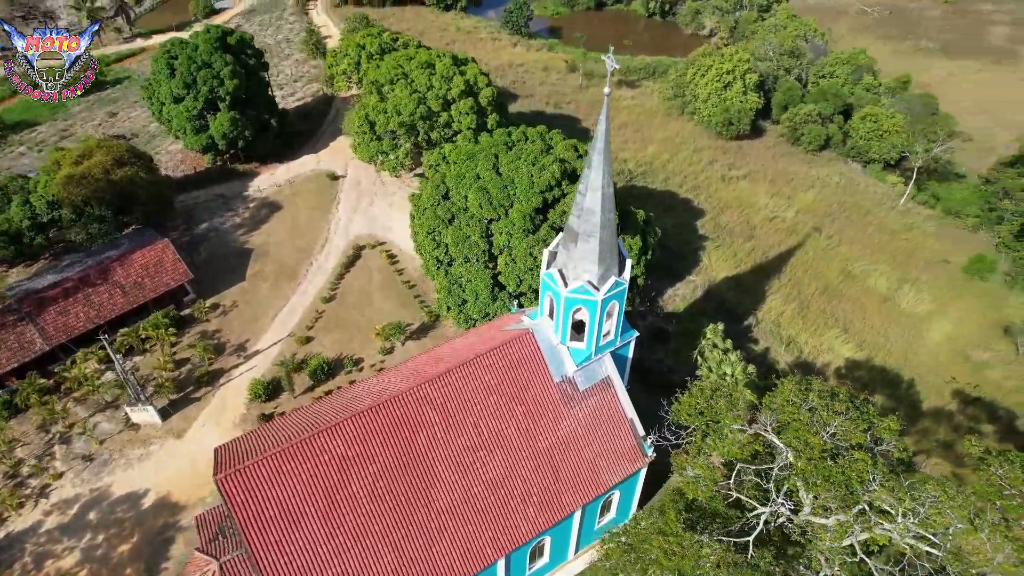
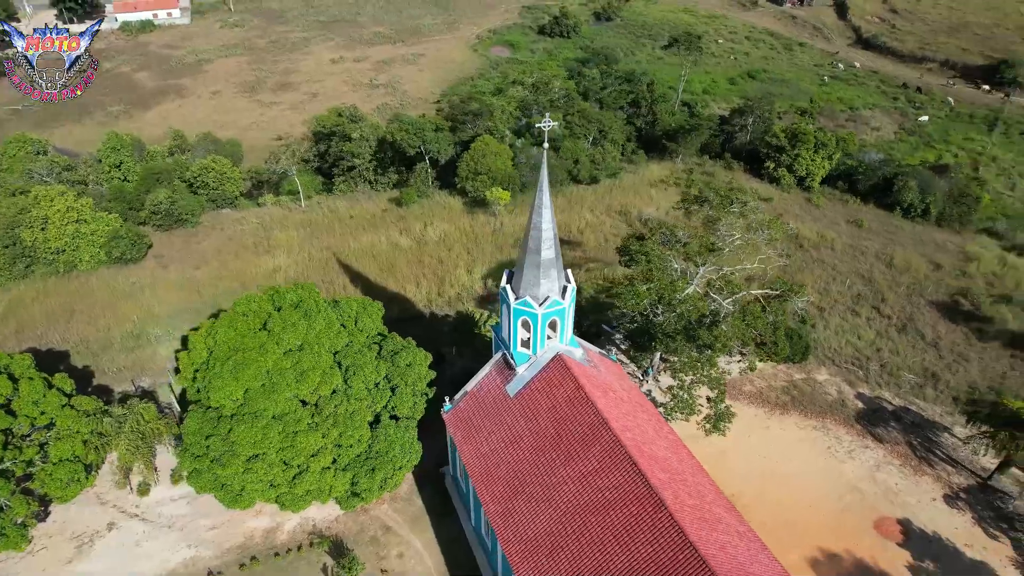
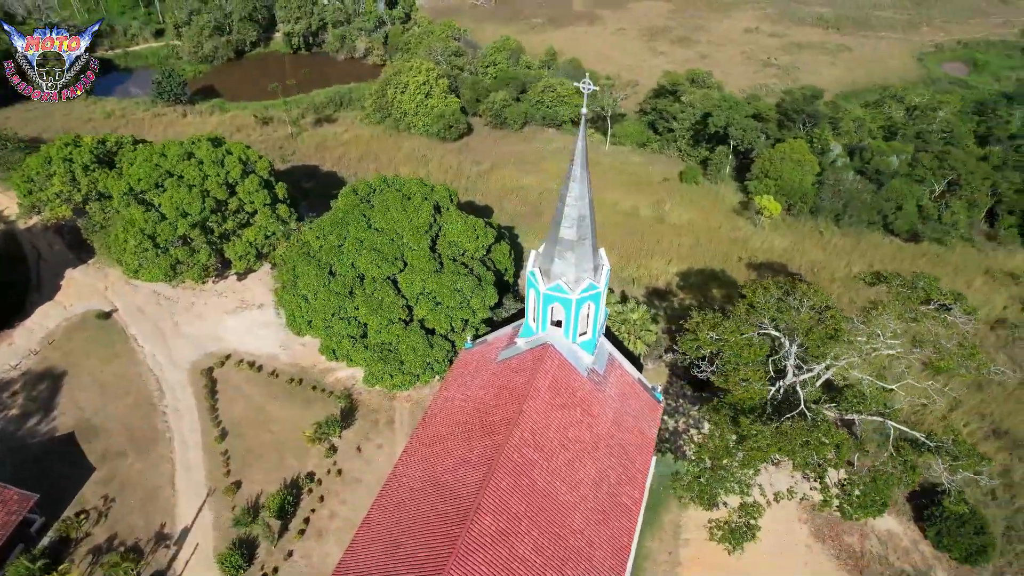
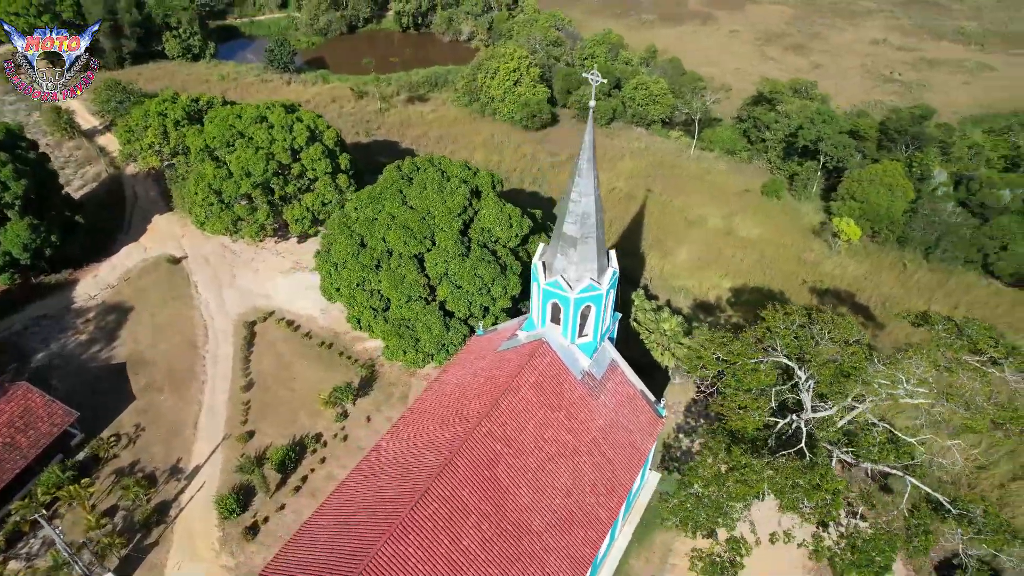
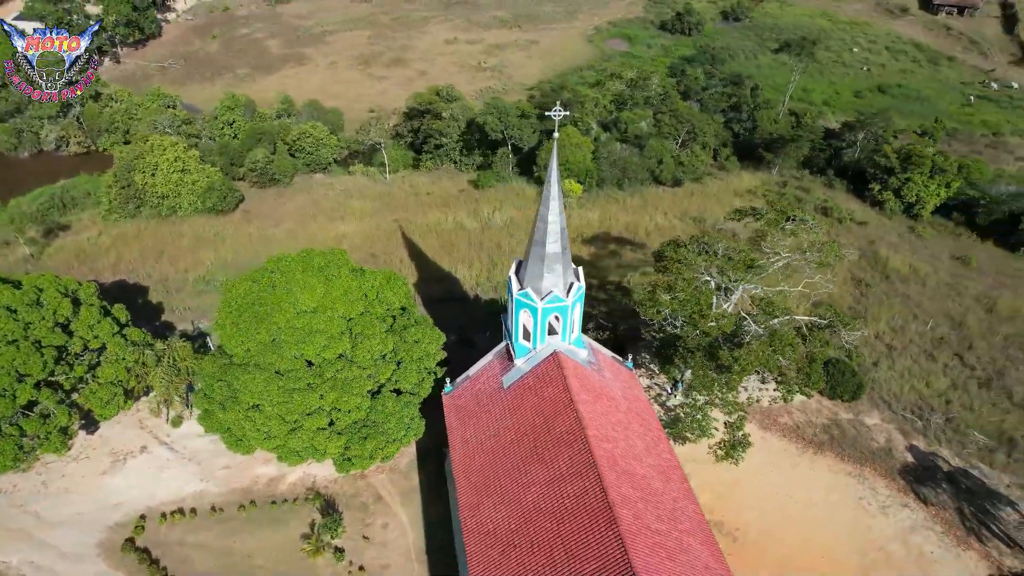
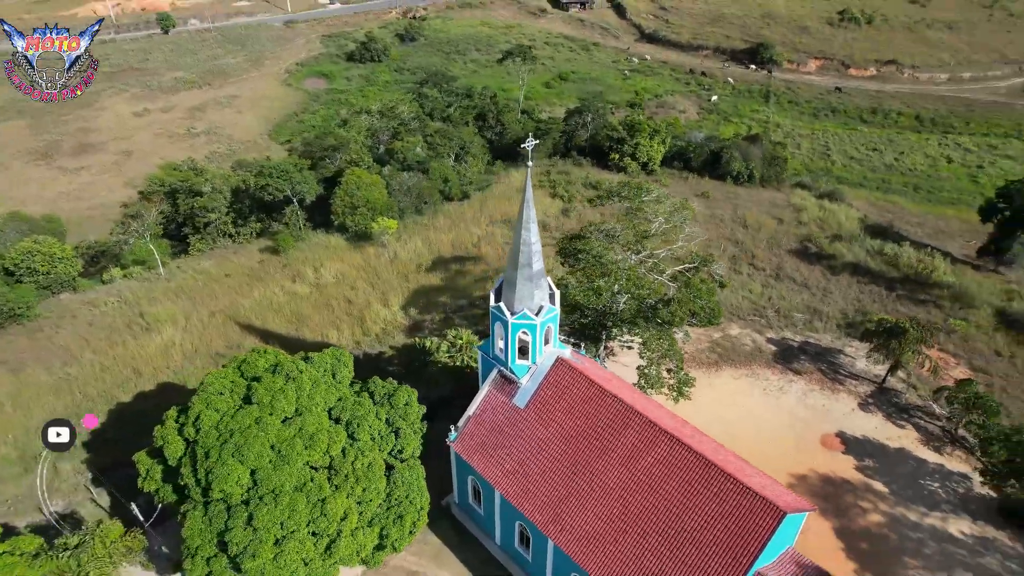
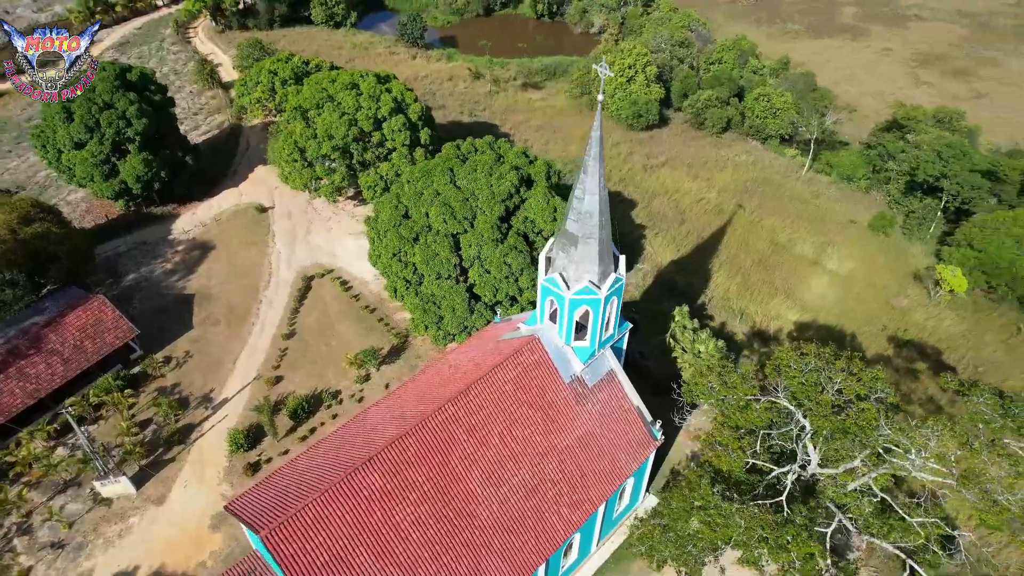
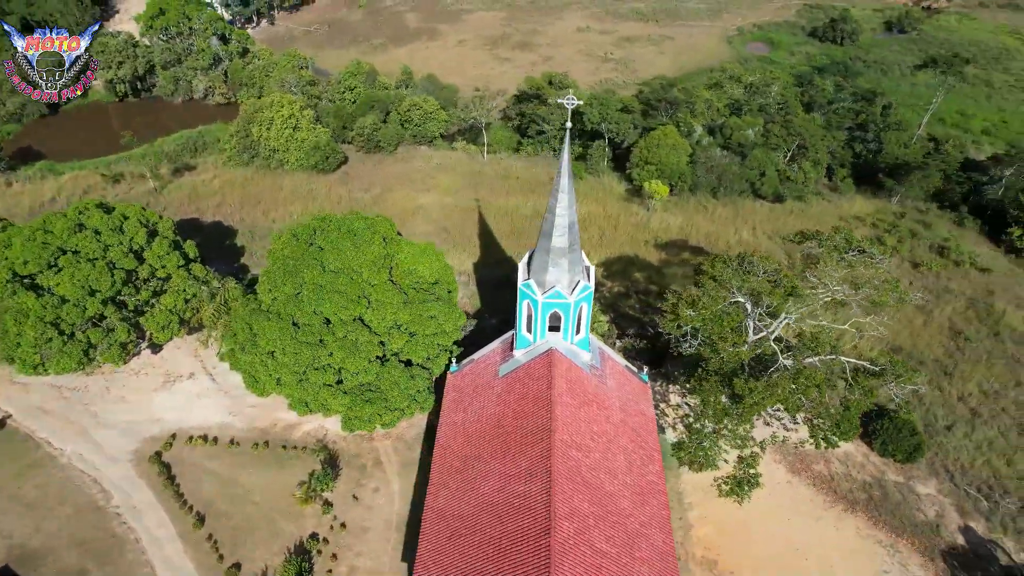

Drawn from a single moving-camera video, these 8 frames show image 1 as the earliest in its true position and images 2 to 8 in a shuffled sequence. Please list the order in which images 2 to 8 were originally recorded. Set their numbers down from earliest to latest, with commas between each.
7, 4, 3, 8, 5, 2, 6
